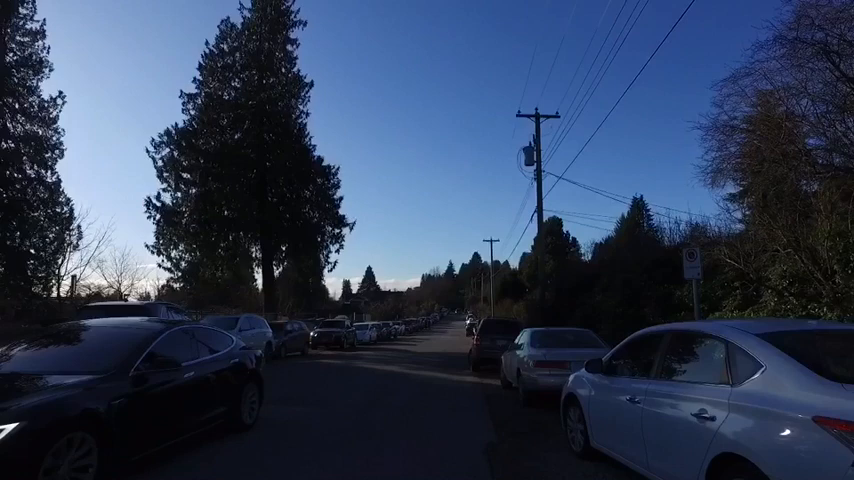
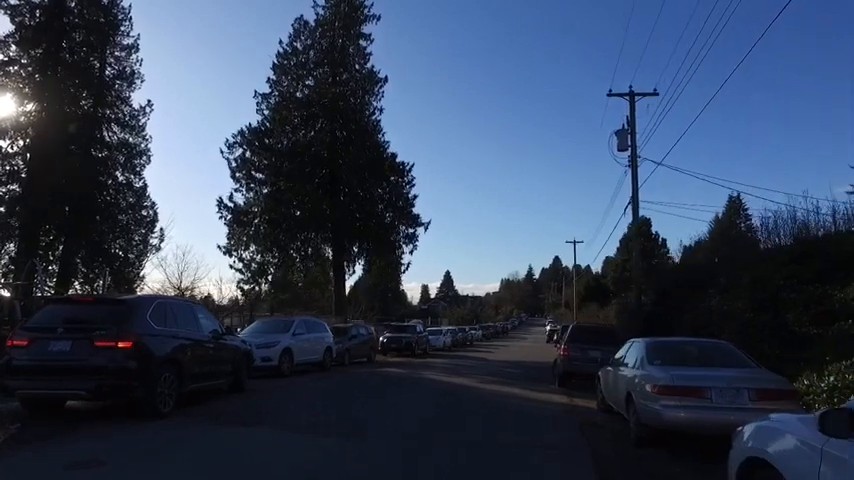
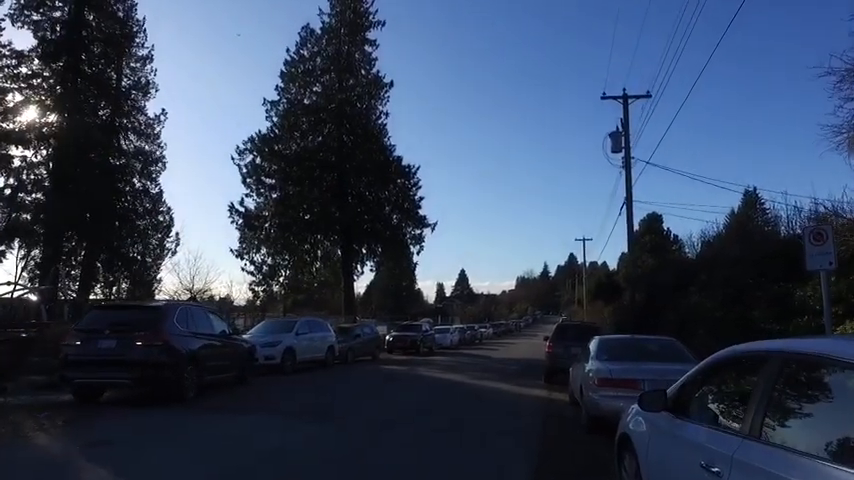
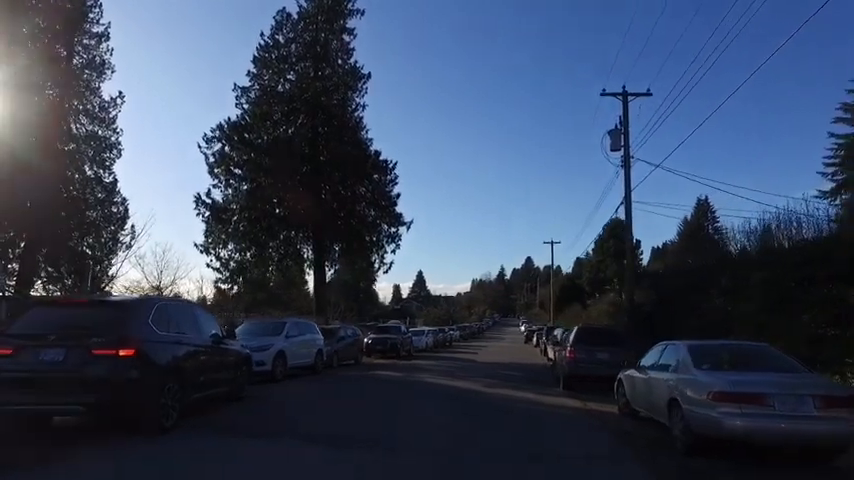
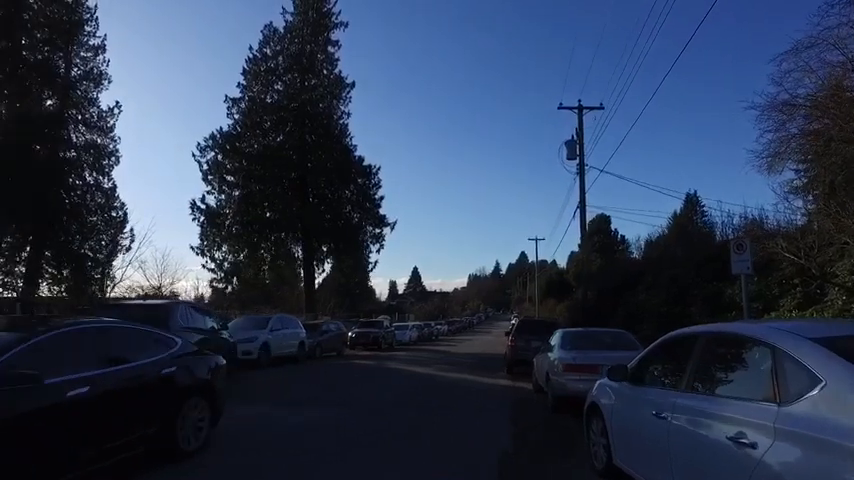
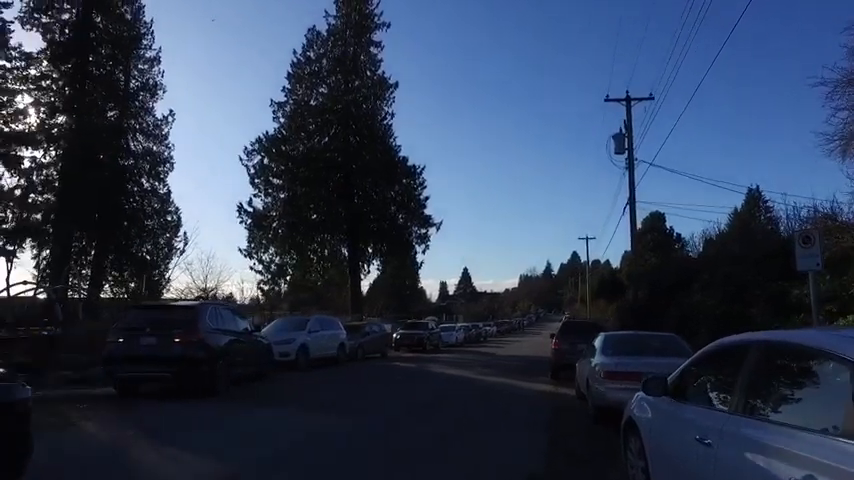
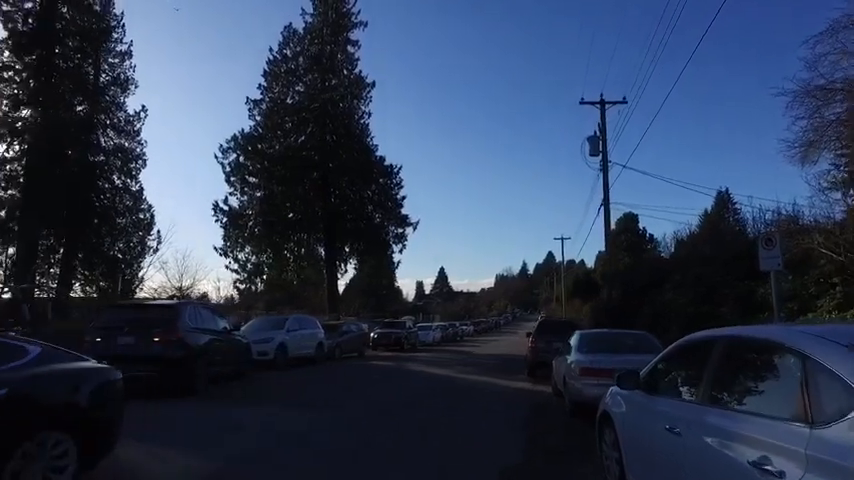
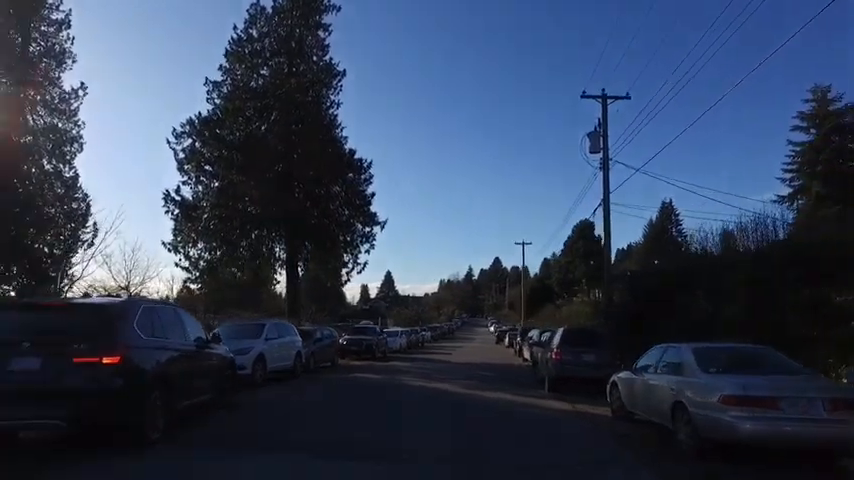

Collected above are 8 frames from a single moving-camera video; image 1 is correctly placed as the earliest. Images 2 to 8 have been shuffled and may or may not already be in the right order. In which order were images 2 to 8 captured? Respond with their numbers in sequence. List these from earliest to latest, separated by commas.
5, 7, 6, 3, 2, 4, 8
